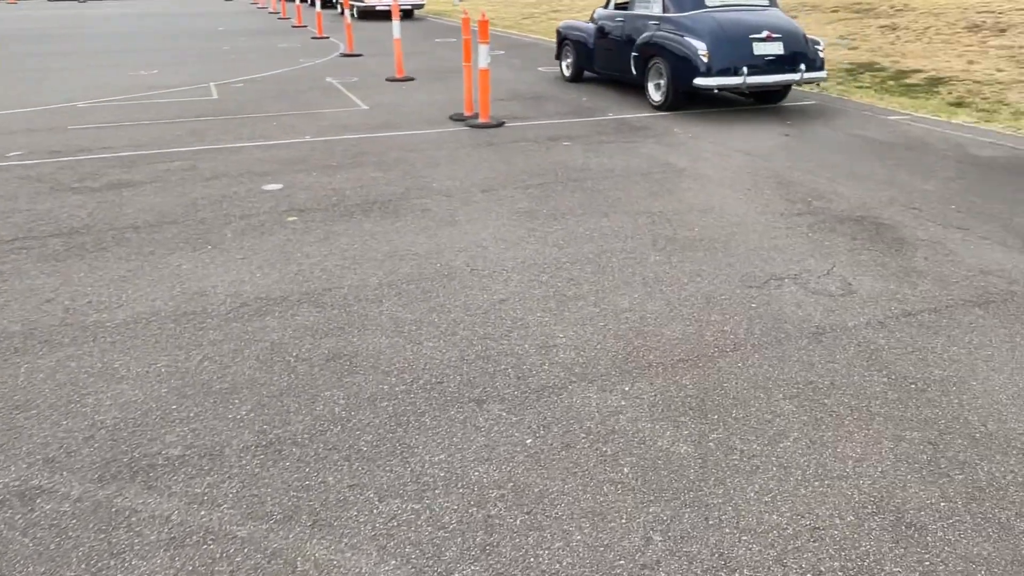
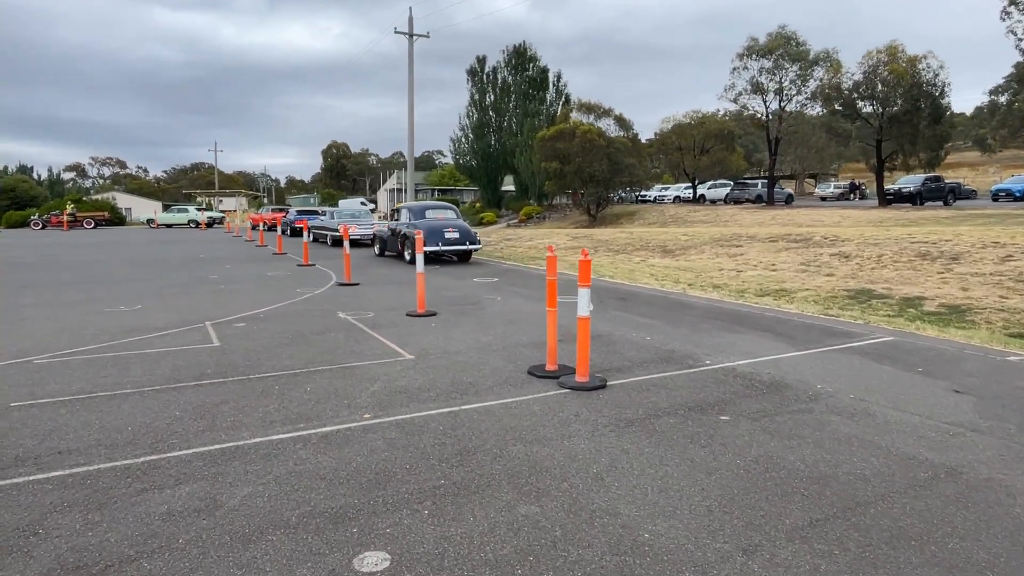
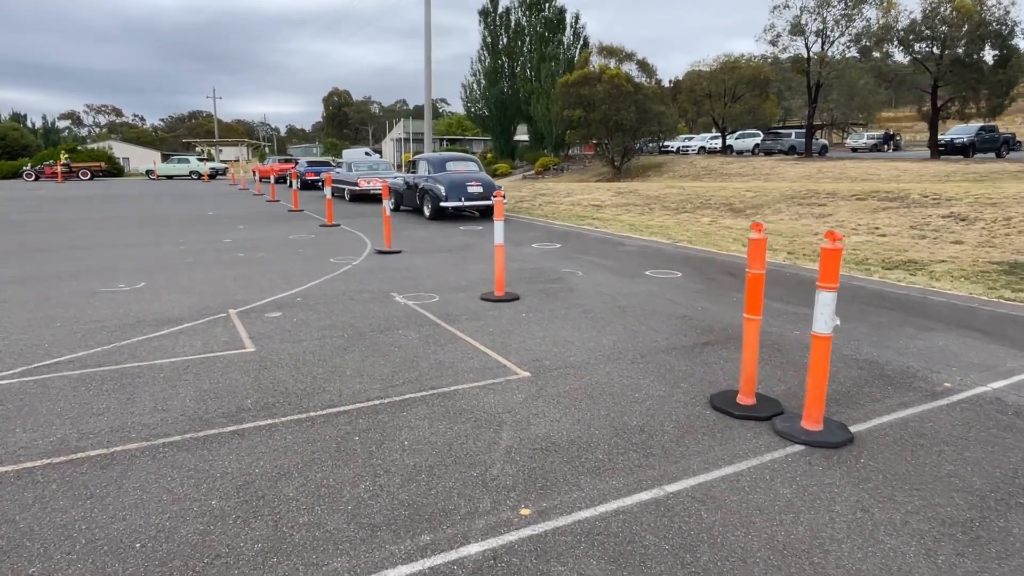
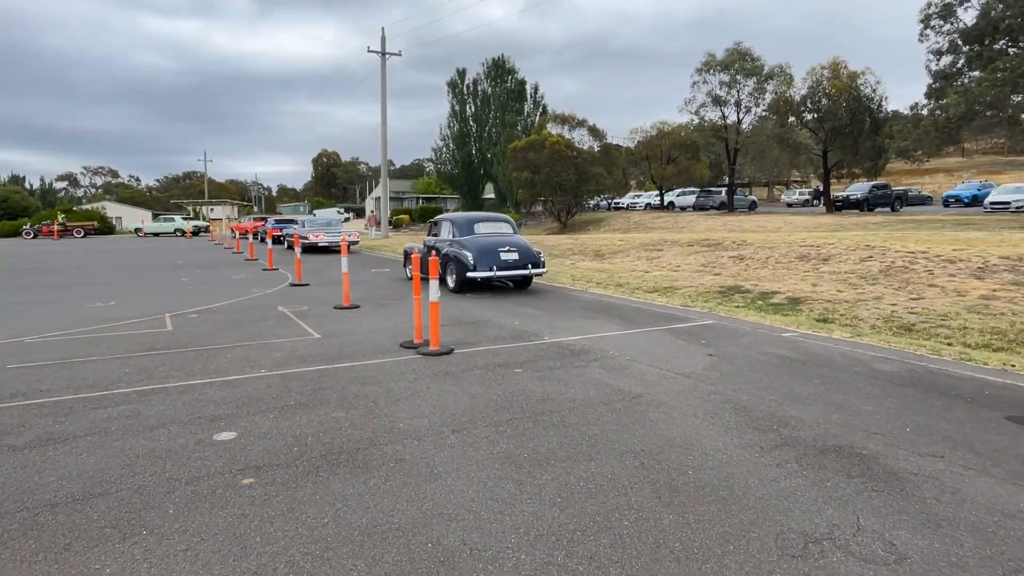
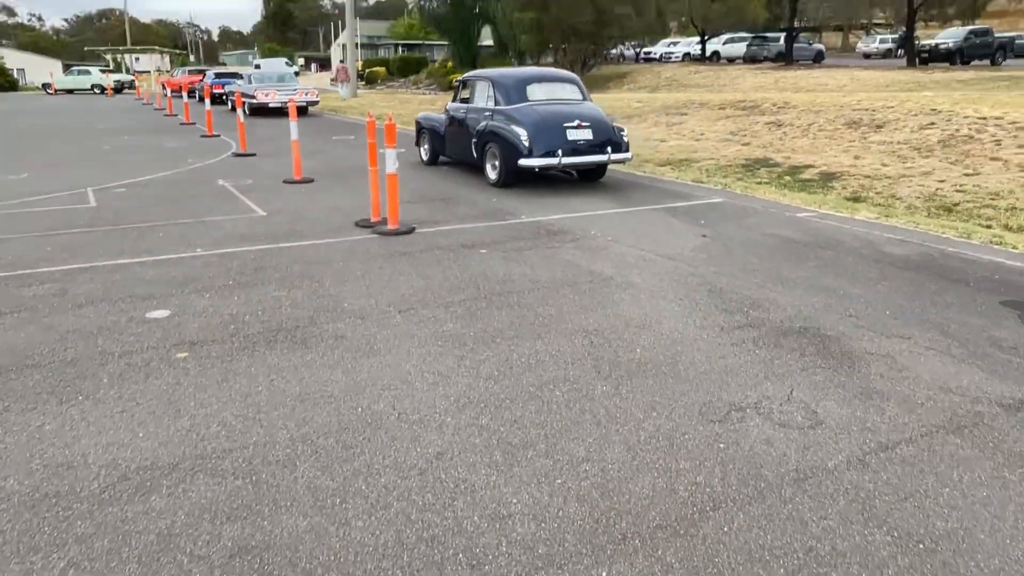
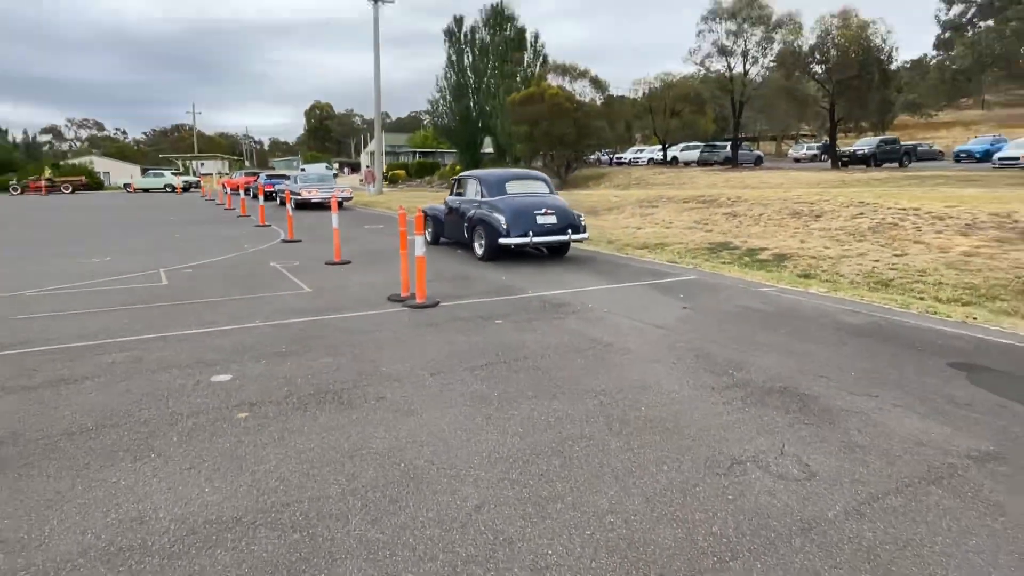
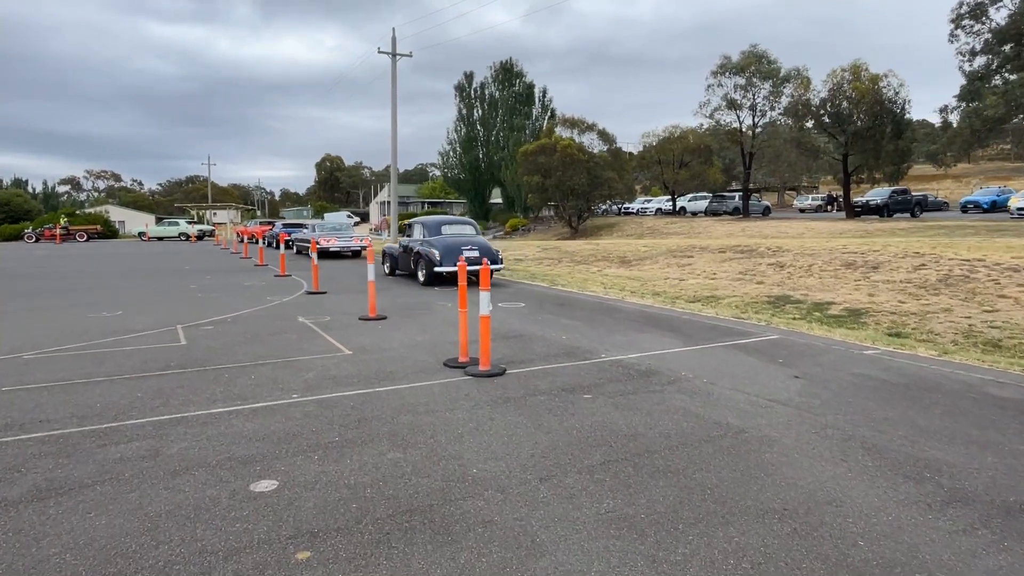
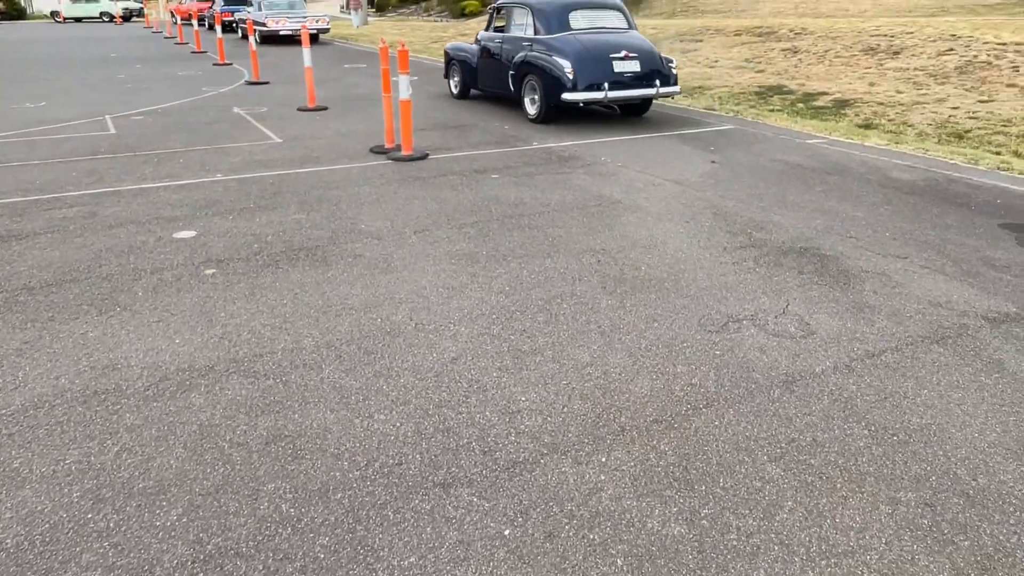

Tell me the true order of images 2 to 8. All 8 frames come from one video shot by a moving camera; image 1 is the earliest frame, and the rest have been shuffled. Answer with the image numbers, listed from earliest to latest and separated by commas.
8, 5, 6, 4, 7, 2, 3
